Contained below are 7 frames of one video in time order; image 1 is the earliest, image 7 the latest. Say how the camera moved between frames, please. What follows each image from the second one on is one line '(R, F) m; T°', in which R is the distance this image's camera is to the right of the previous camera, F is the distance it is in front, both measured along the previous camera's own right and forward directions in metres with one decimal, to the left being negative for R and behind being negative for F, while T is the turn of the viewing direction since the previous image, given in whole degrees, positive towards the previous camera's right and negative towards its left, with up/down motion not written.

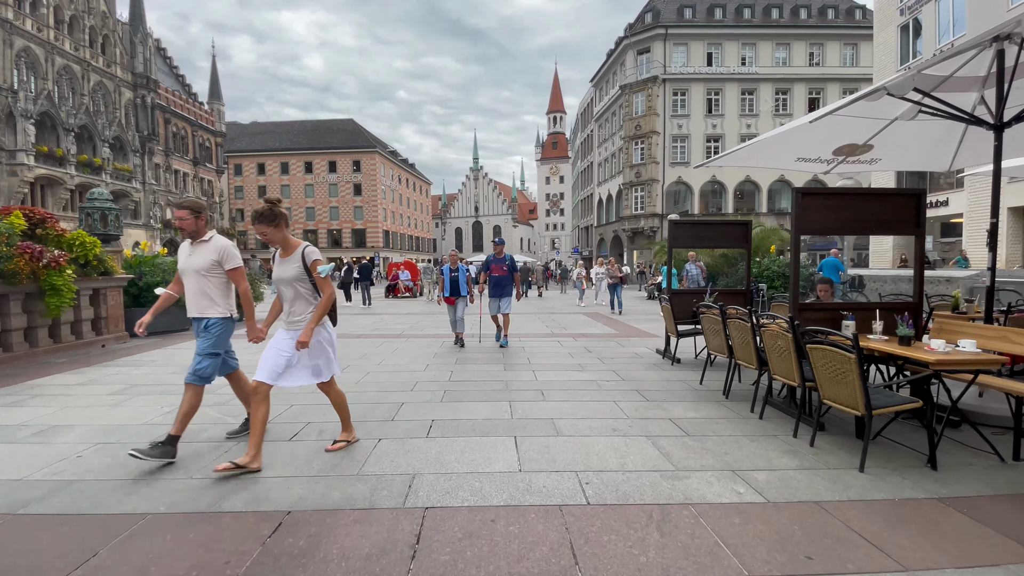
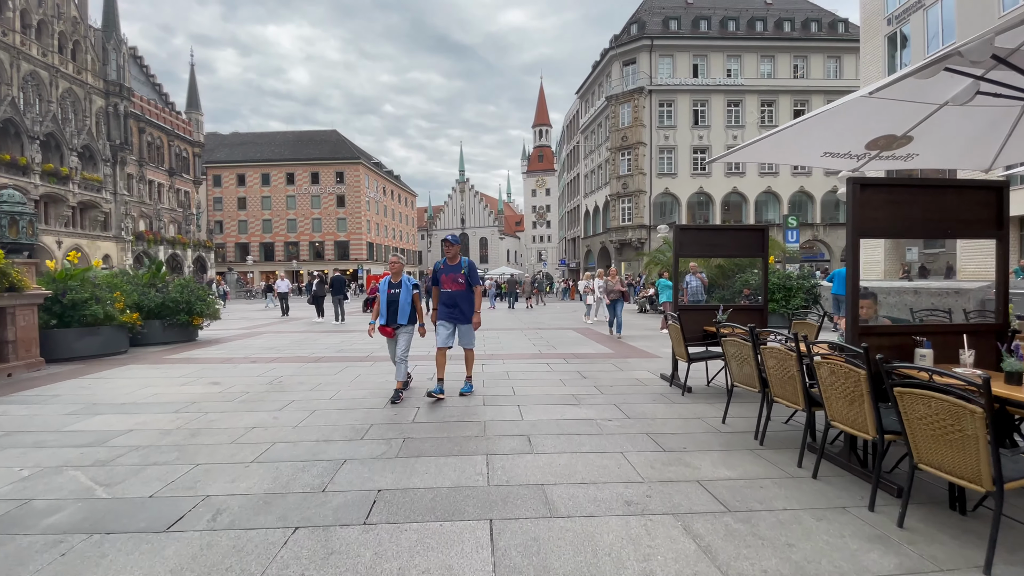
(+0.1, +1.2) m; +2°
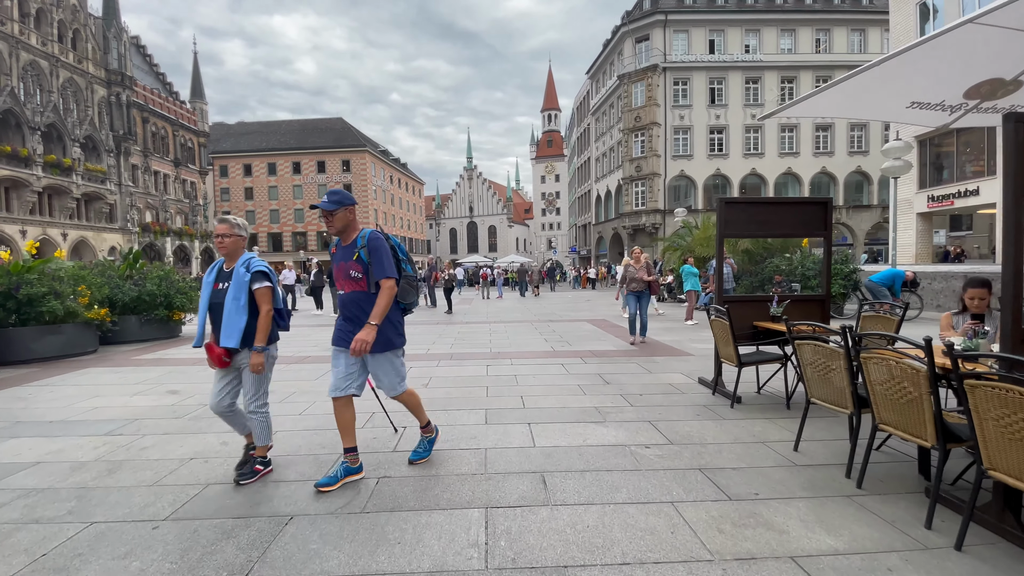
(0.0, +1.2) m; -1°
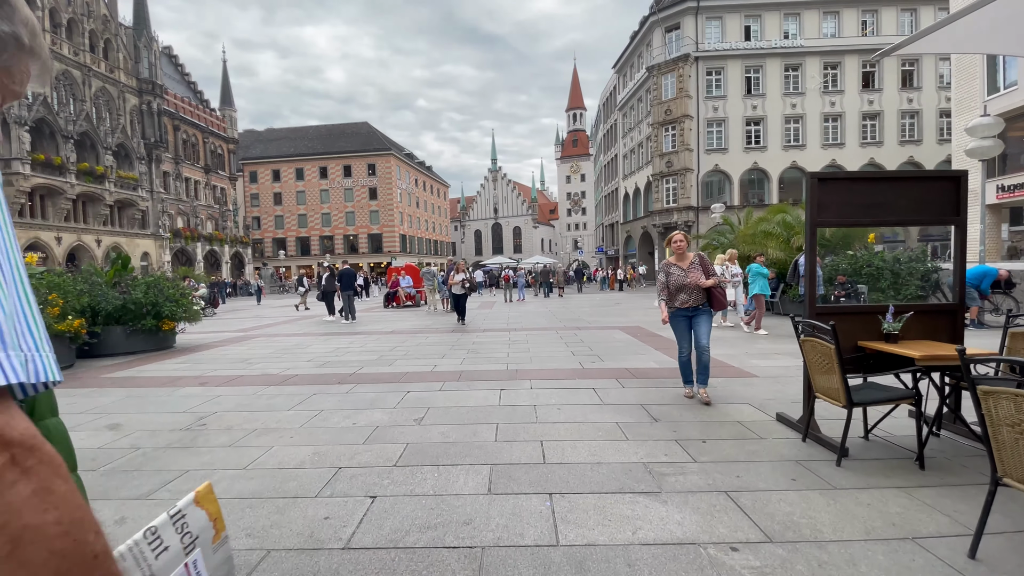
(+0.1, +1.4) m; -3°
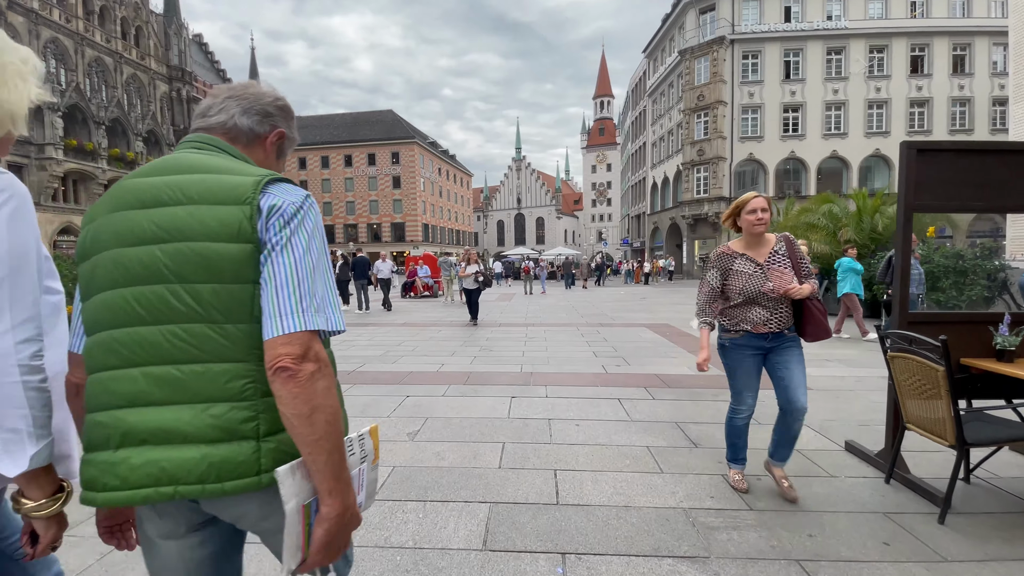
(+0.1, +0.8) m; -3°
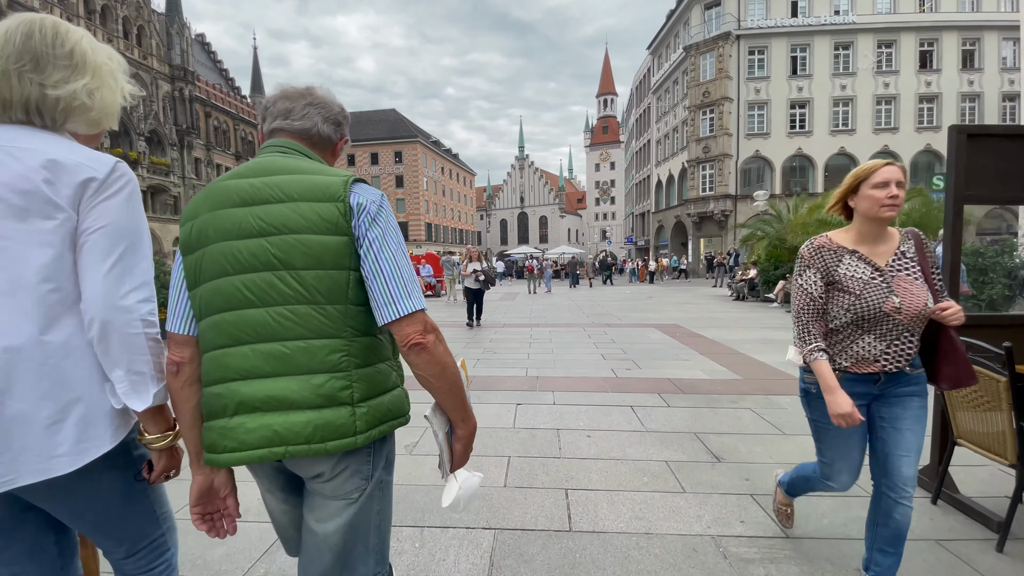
(0.0, +0.3) m; 0°
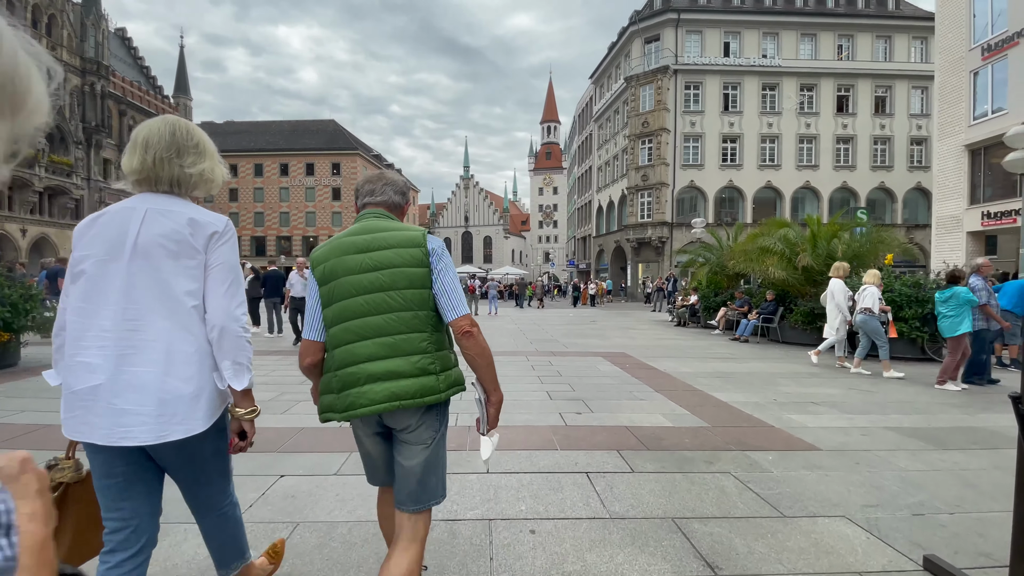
(+0.1, +1.1) m; +7°
